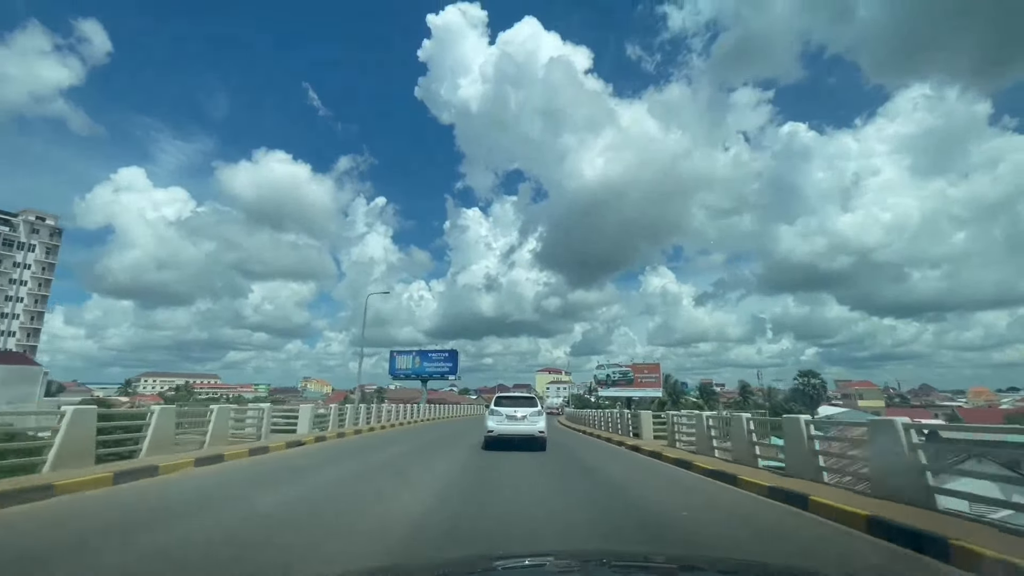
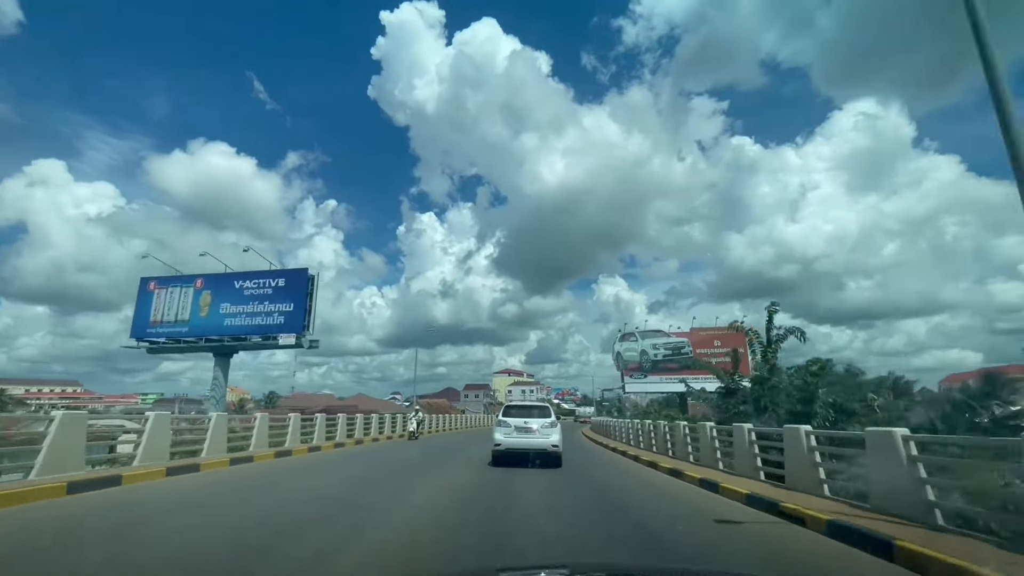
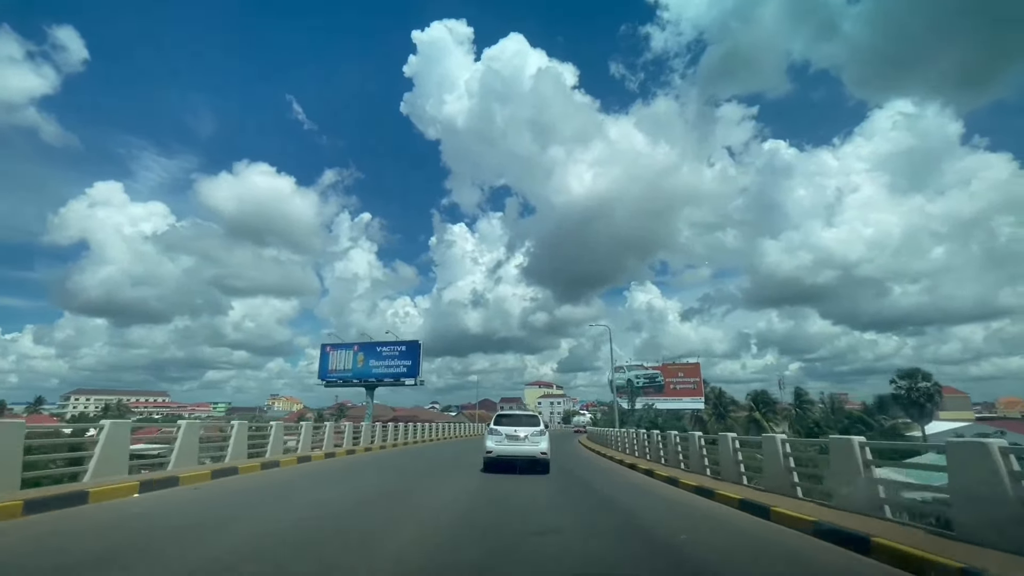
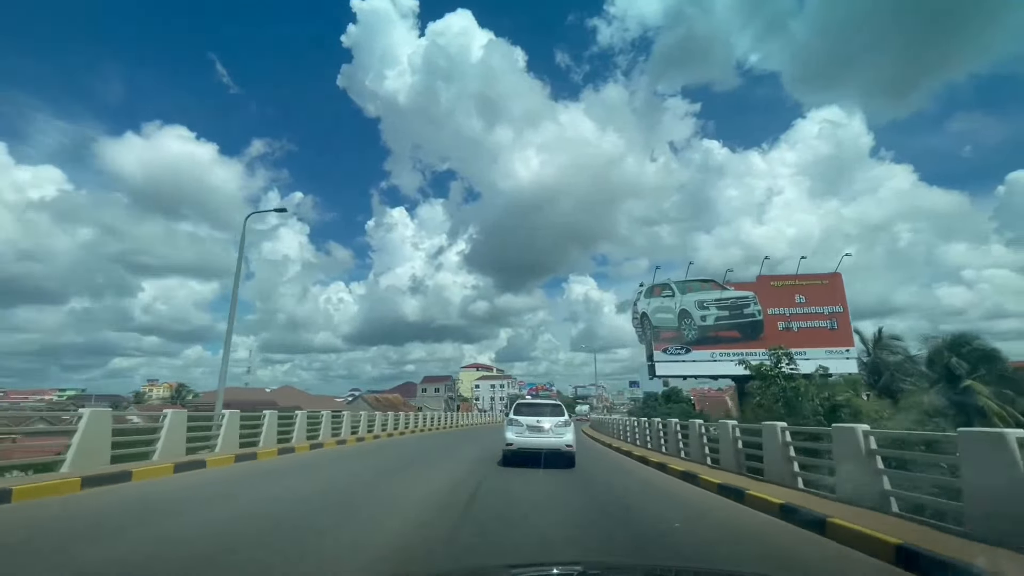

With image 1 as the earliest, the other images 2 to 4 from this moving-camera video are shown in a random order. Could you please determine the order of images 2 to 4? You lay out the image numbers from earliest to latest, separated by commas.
3, 2, 4
